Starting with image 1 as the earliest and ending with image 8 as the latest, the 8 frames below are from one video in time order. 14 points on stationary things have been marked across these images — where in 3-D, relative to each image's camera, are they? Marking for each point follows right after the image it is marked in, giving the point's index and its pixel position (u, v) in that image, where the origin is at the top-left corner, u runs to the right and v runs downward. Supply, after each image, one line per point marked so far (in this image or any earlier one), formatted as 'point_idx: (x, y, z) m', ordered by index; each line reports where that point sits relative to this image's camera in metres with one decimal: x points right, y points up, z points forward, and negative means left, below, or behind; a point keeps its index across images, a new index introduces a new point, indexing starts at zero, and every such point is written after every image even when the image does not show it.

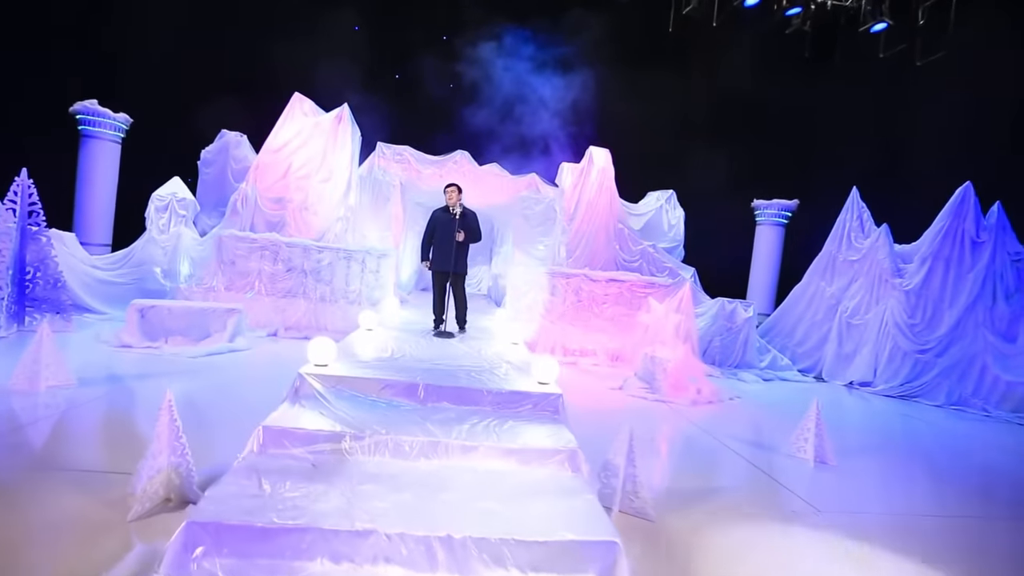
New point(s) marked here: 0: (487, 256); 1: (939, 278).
0: (-0.6, +0.8, +11.7) m
1: (+6.4, +0.1, +7.2) m
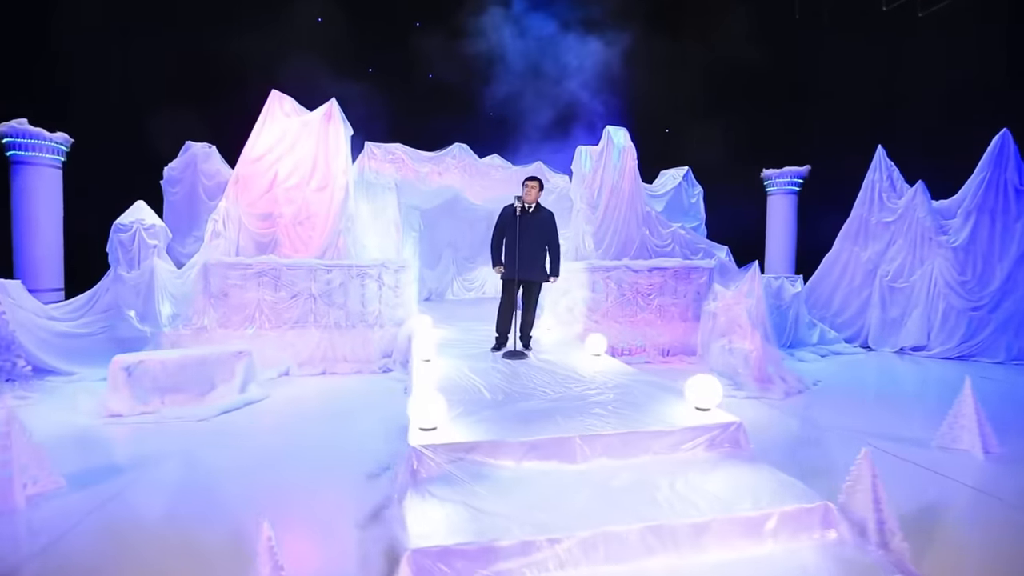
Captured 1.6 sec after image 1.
0: (-0.5, +0.7, +10.8) m
1: (+6.8, +0.8, +6.9) m
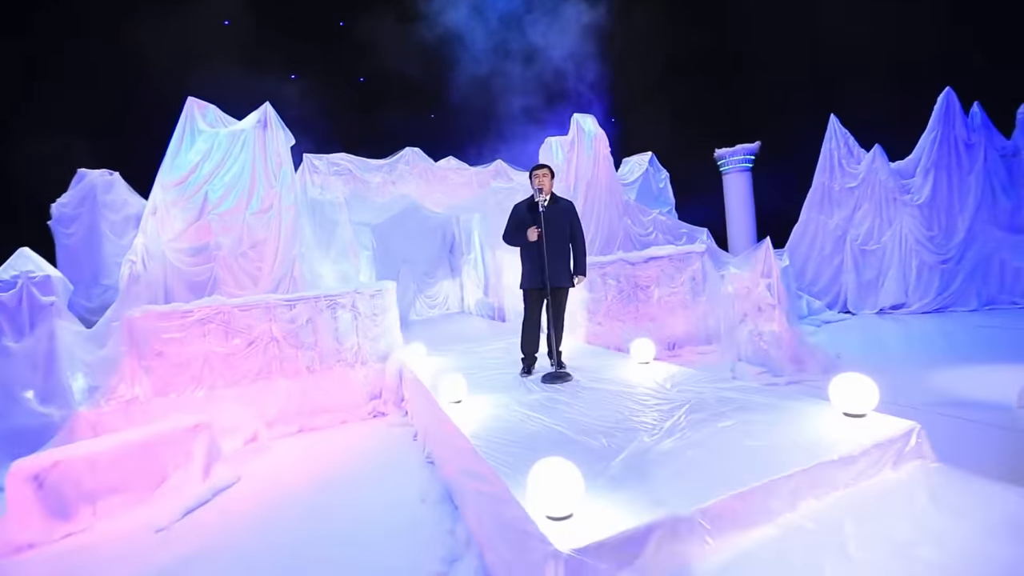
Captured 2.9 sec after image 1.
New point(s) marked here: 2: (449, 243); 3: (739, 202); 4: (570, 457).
0: (-1.3, +0.4, +10.0) m
1: (+6.4, +1.5, +7.2) m
2: (-1.3, +1.0, +10.1) m
3: (+4.7, +1.8, +10.0) m
4: (+0.2, -0.7, +2.0) m
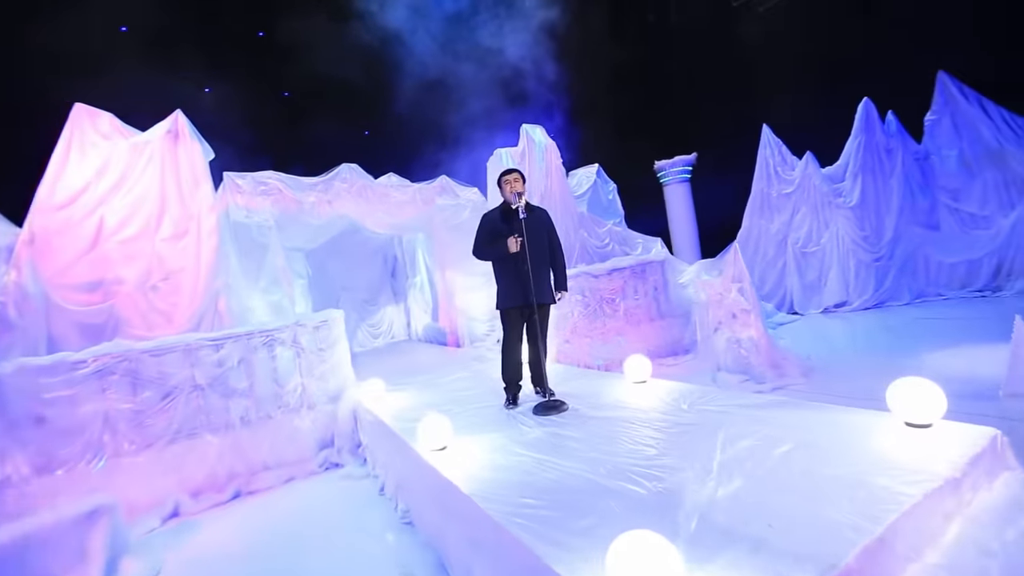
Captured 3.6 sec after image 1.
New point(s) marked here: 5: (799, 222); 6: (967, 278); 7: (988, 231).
0: (-2.3, -0.1, +9.3) m
1: (+5.7, +1.6, +7.6) m
2: (-2.4, +0.4, +9.4) m
3: (+3.6, +1.6, +10.2) m
4: (+0.4, -0.8, +1.6) m
5: (+4.8, +1.1, +8.0) m
6: (+6.8, +0.2, +7.2) m
7: (+7.0, +0.8, +7.1) m
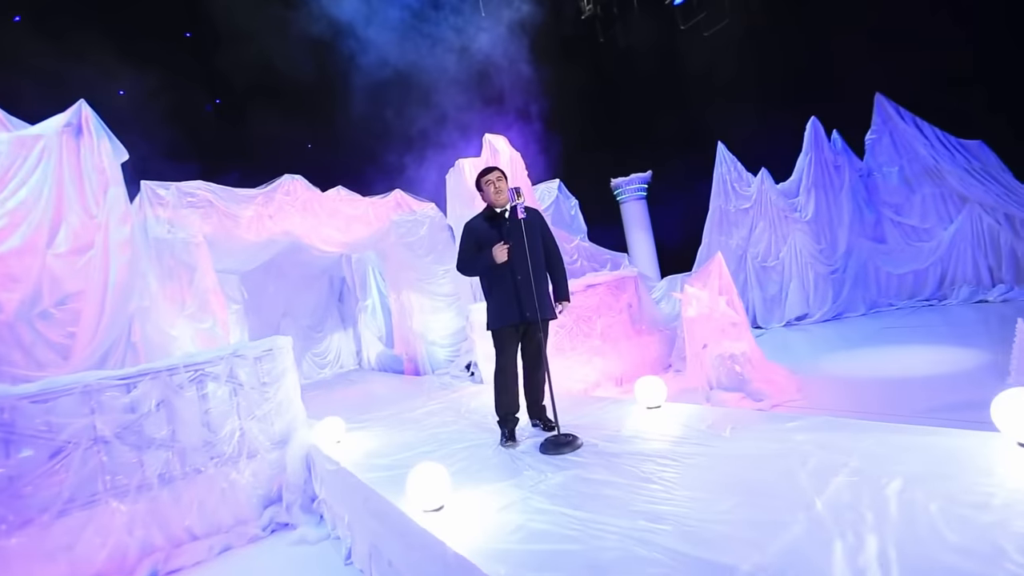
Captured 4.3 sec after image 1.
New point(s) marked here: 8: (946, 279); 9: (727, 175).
0: (-3.0, -0.5, +8.5) m
1: (+5.0, +1.4, +7.8) m
2: (-3.1, 0.0, +8.6) m
3: (+2.7, +1.2, +10.1) m
4: (+0.5, -0.7, +1.1) m
5: (+4.1, +0.9, +8.1) m
6: (+6.2, 0.0, +7.4) m
7: (+6.5, +0.7, +7.5) m
8: (+6.5, +0.1, +7.2) m
9: (+3.8, +2.0, +8.5) m
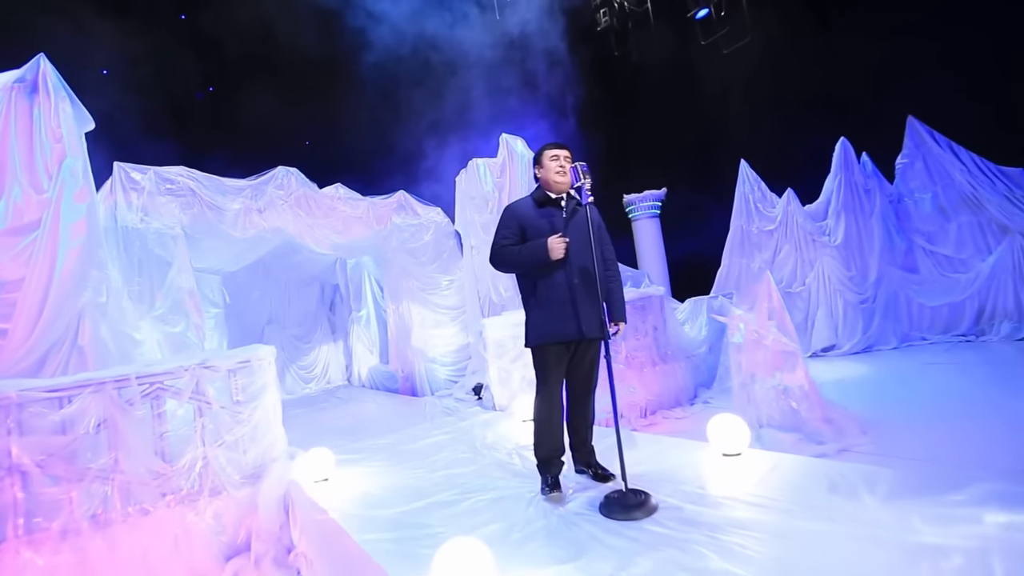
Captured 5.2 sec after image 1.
0: (-3.0, -0.6, +7.8) m
1: (+5.2, +0.9, +7.4) m
2: (-3.0, -0.1, +7.9) m
3: (+2.8, +0.8, +9.6) m
4: (+0.7, -0.7, +0.5) m
5: (+4.3, +0.4, +7.6) m
6: (+6.4, -0.5, +7.0) m
7: (+6.6, +0.2, +7.0) m
8: (+6.7, -0.4, +6.7) m
9: (+4.0, +1.6, +8.0) m
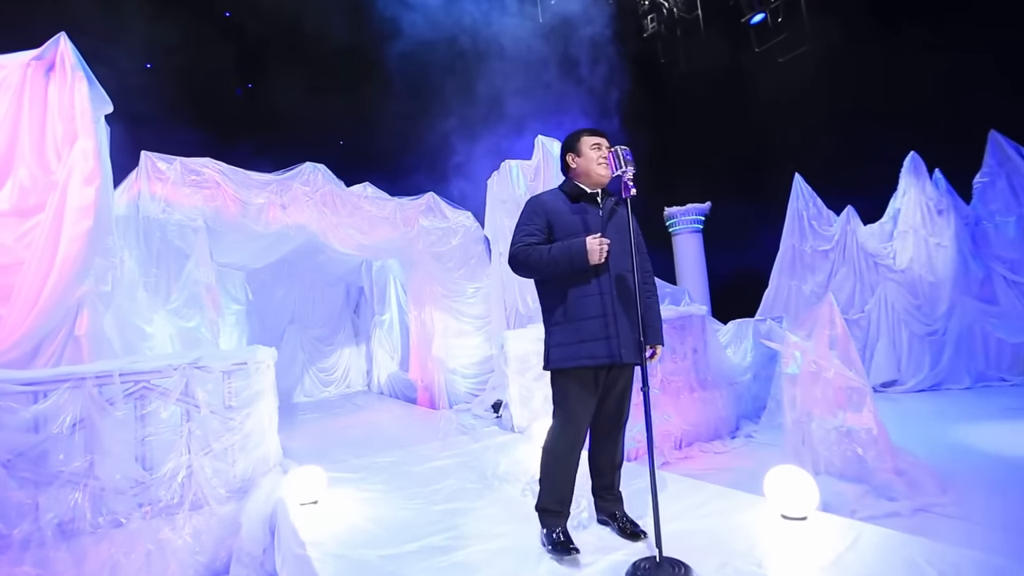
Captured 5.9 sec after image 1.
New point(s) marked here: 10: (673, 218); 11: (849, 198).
0: (-2.5, -0.7, +7.7) m
1: (+5.7, +0.5, +6.7) m
2: (-2.5, -0.2, +7.8) m
3: (+3.4, +0.4, +9.1) m
4: (+0.7, -0.8, +0.1) m
5: (+4.7, +0.1, +7.0) m
6: (+6.7, -0.9, +6.1) m
7: (+7.0, -0.3, +6.2) m
8: (+7.0, -0.8, +5.9) m
9: (+4.5, +1.2, +7.4) m
10: (+3.1, +1.3, +9.2) m
11: (+6.0, +1.6, +8.6) m
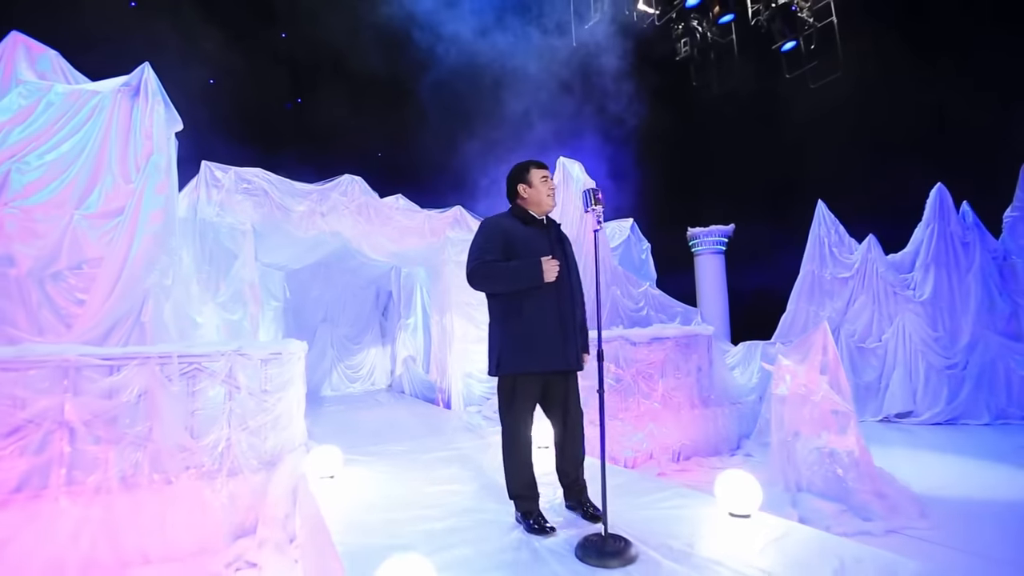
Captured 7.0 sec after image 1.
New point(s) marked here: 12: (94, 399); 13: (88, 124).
0: (-2.2, -0.7, +8.1) m
1: (+5.9, 0.0, +6.6) m
2: (-2.2, -0.2, +8.3) m
3: (+3.8, 0.0, +9.2) m
4: (+0.5, -0.8, +0.4) m
5: (+5.0, -0.3, +7.0) m
6: (+6.9, -1.4, +6.0) m
7: (+7.2, -0.8, +6.1) m
8: (+7.2, -1.3, +5.8) m
9: (+4.9, +0.8, +7.5) m
10: (+3.6, +1.0, +9.3) m
11: (+6.4, +1.1, +8.6) m
12: (-2.3, -0.6, +2.6) m
13: (-3.1, +1.2, +3.5) m
